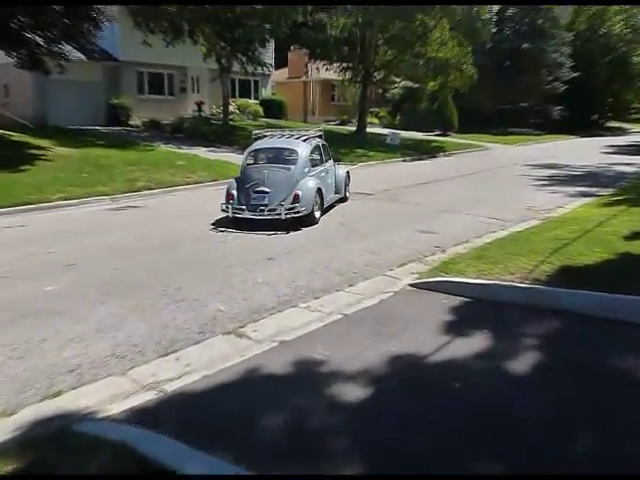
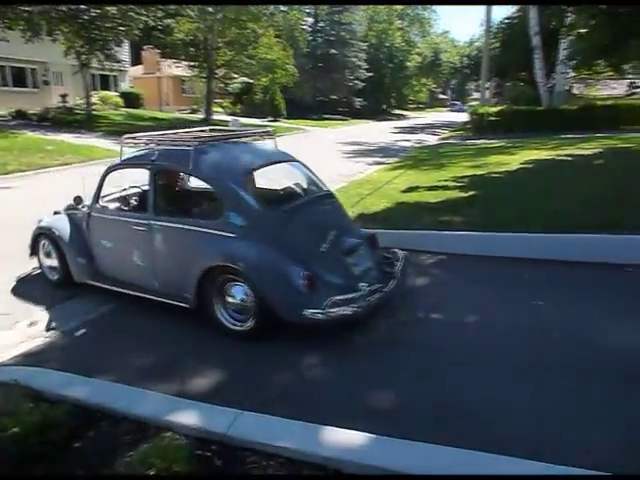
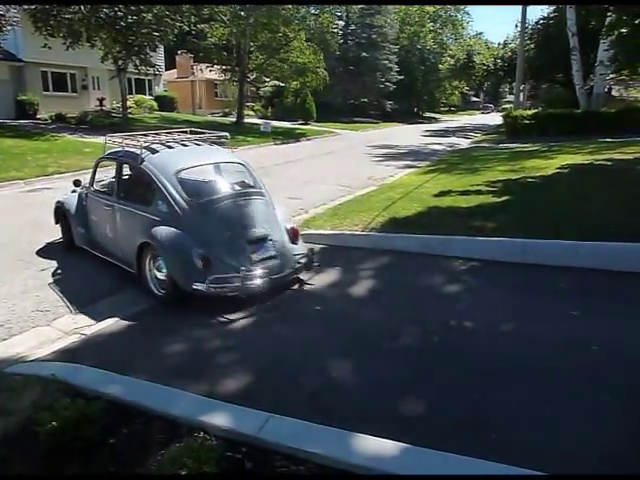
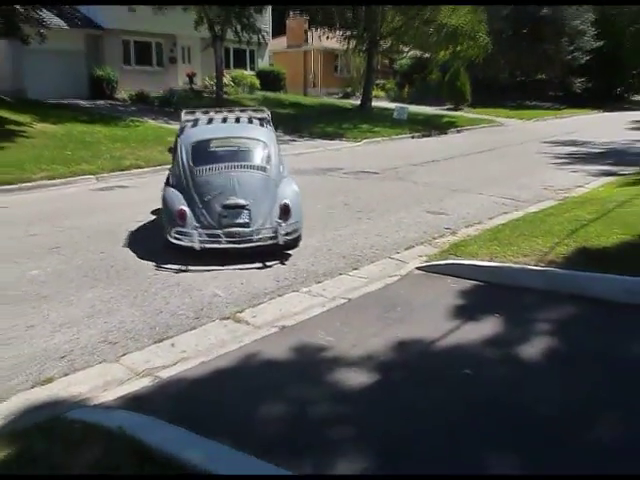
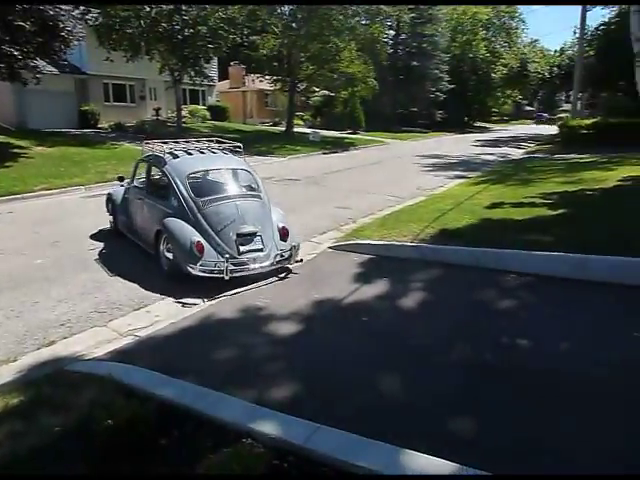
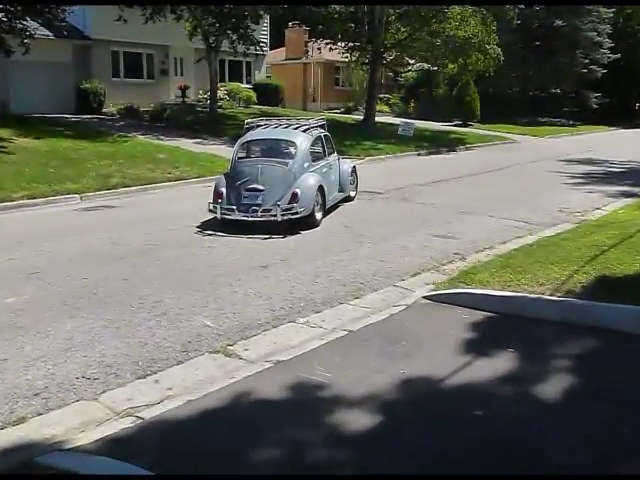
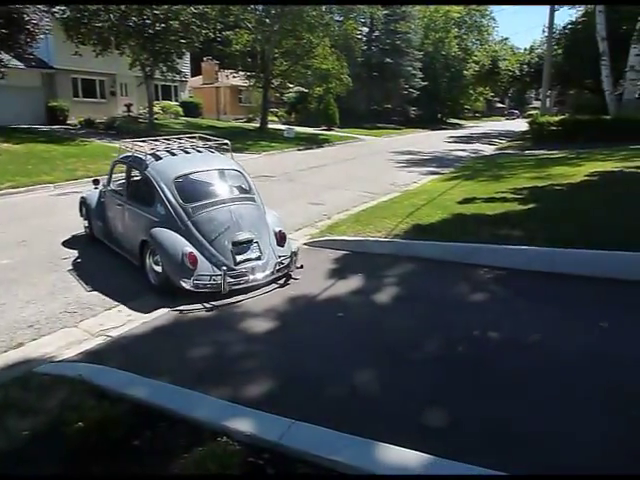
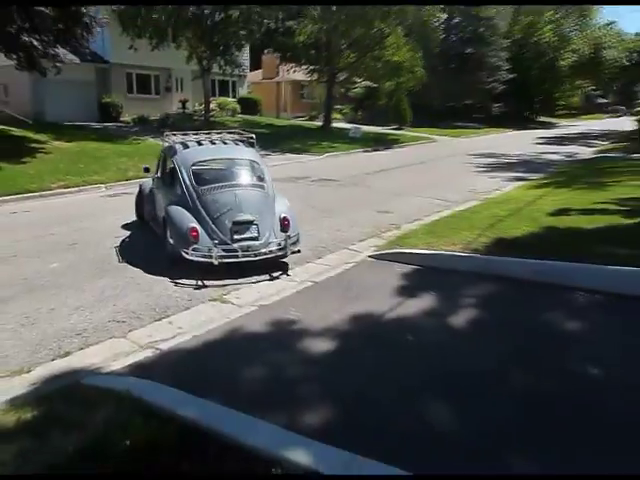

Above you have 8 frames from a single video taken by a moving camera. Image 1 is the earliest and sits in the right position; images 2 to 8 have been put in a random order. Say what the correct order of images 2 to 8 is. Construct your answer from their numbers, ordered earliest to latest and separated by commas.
6, 4, 8, 5, 7, 3, 2
